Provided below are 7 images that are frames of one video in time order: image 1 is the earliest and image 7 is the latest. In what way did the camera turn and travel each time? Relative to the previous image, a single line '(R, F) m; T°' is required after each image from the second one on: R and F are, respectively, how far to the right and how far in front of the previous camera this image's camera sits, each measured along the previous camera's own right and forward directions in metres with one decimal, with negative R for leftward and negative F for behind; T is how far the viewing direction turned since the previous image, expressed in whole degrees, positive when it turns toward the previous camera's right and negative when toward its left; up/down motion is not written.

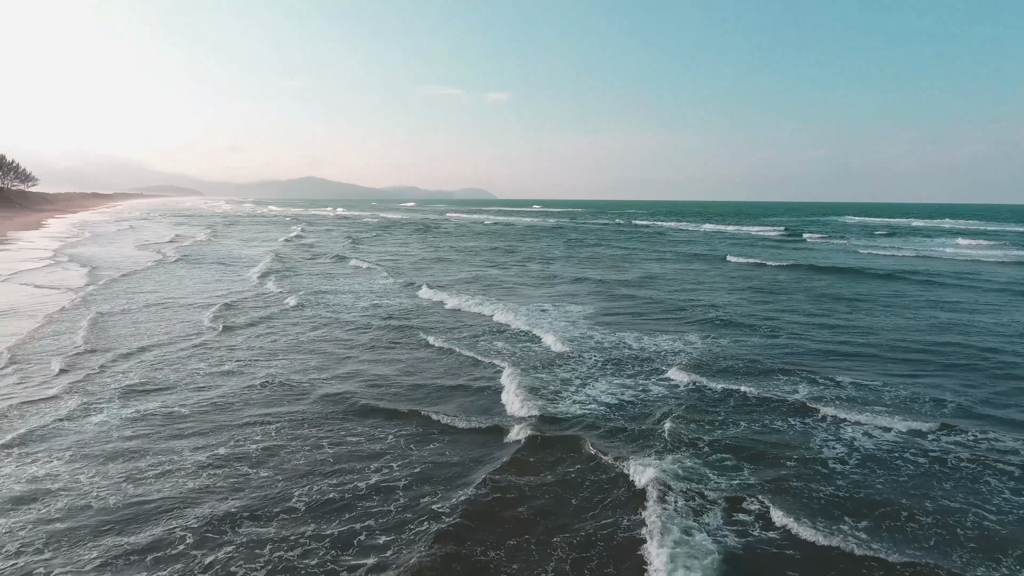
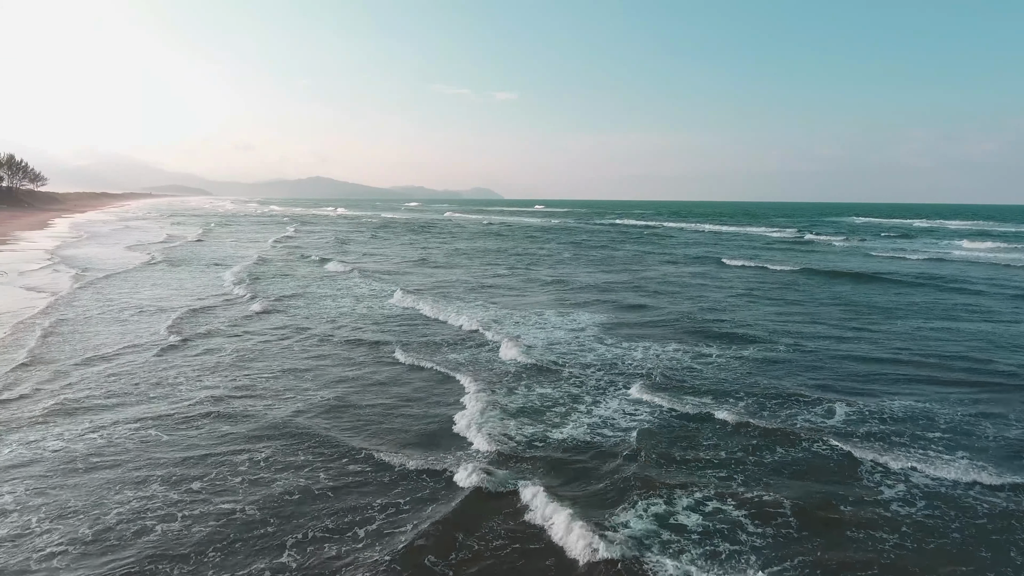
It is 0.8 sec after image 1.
(0.0, +1.5) m; 0°
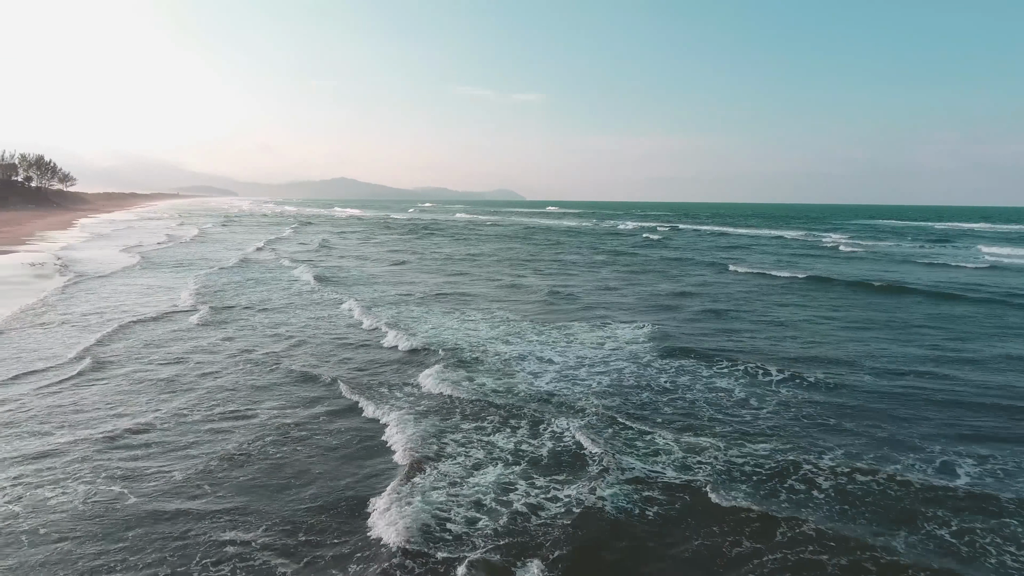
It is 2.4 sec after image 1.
(0.0, +2.8) m; -1°
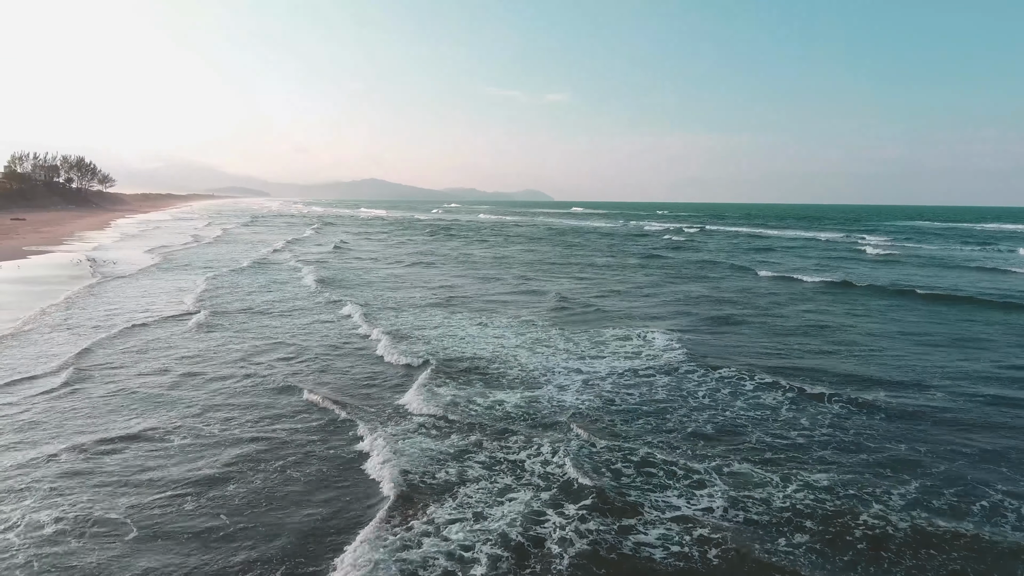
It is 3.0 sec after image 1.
(0.0, +1.0) m; -2°
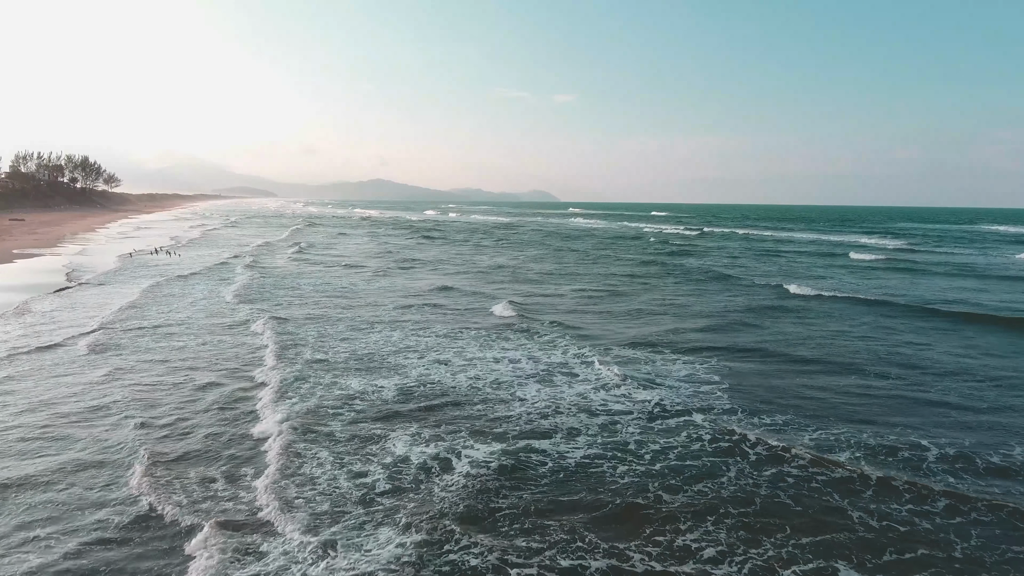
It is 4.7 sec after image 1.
(+0.5, +1.5) m; 0°
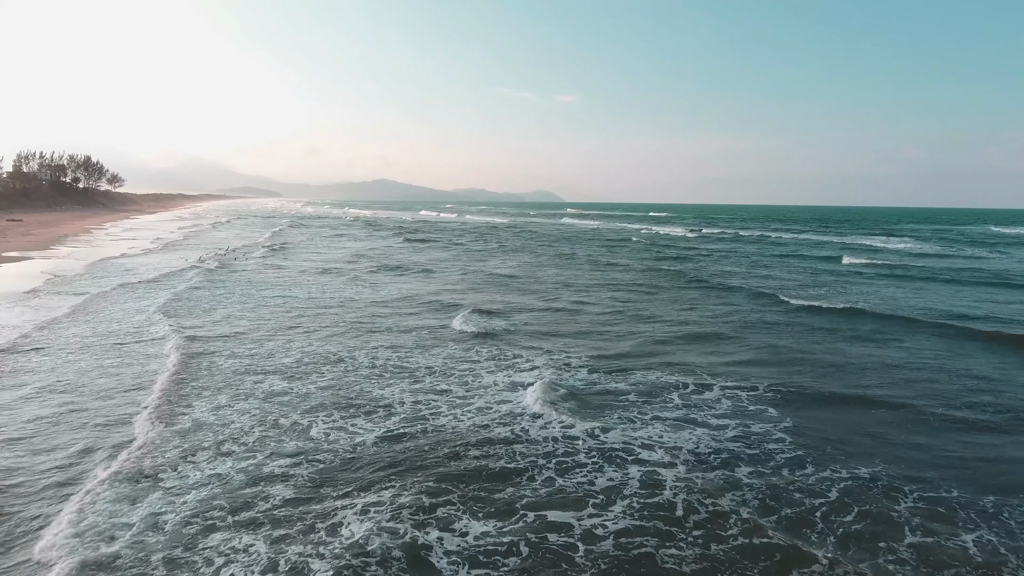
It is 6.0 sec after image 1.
(+0.5, +1.0) m; 0°
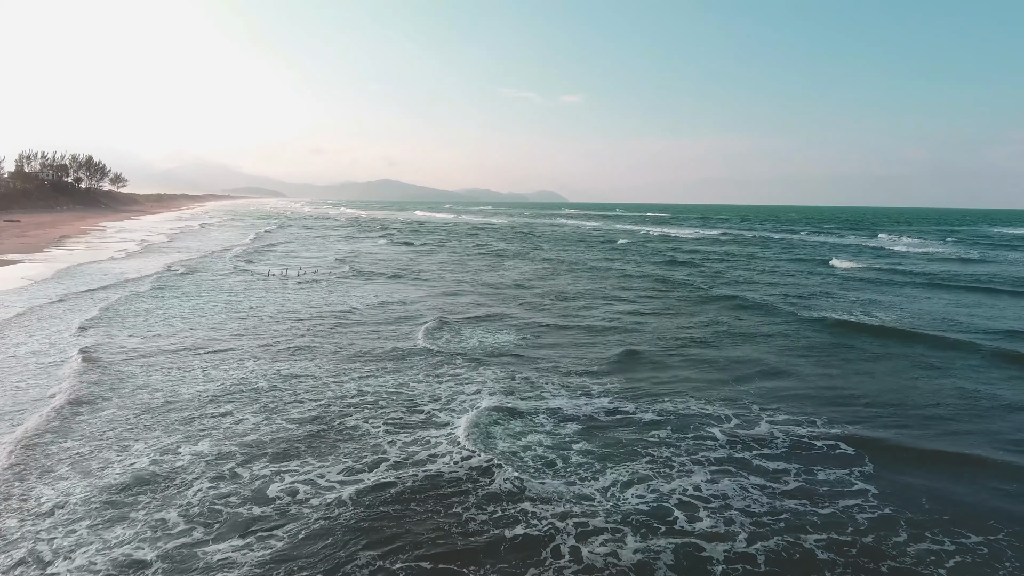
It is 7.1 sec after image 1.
(-0.1, +1.7) m; 0°
